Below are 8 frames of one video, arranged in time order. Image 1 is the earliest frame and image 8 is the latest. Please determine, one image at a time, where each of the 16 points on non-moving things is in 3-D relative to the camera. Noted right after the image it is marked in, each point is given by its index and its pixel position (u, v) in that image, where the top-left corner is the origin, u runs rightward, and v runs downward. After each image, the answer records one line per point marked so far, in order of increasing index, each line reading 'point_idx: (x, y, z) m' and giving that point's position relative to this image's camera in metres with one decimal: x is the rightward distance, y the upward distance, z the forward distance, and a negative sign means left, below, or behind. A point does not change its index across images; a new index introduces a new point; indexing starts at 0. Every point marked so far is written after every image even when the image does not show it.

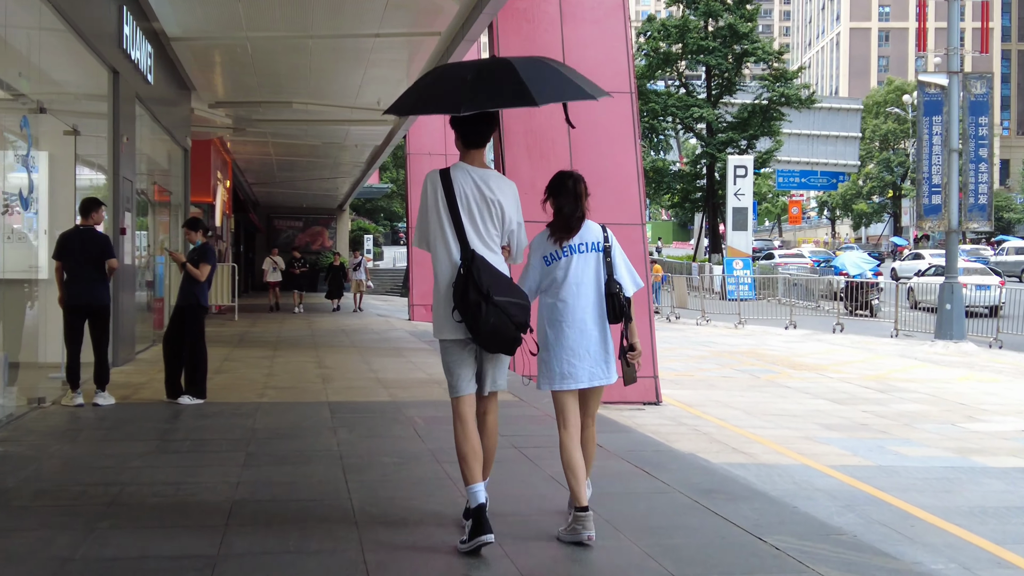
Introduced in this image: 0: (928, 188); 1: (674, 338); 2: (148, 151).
0: (+7.6, +1.8, +15.7) m
1: (+3.1, -1.0, +16.4) m
2: (-4.7, +1.8, +11.1) m
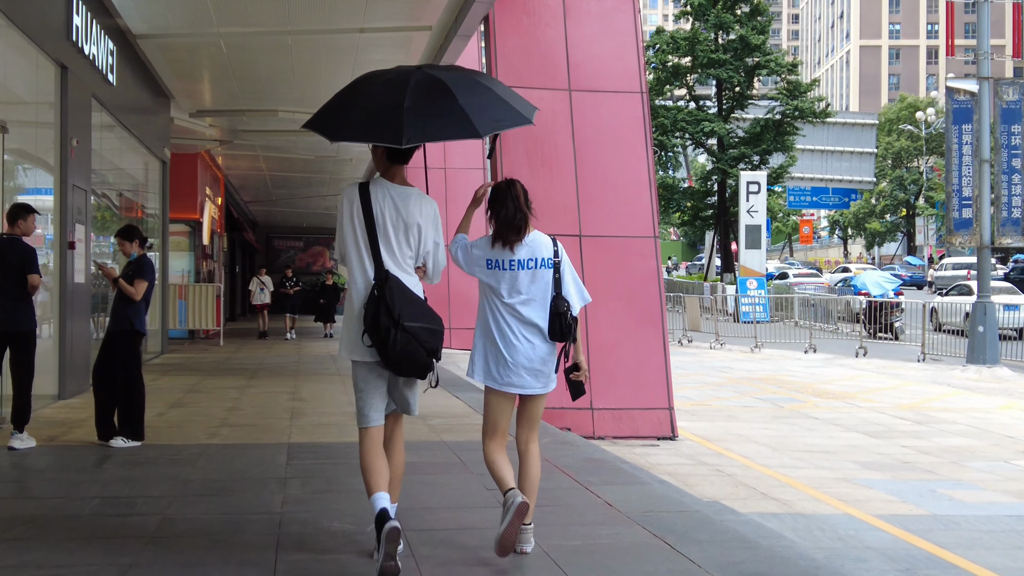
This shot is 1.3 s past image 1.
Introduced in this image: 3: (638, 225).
0: (+7.6, +1.5, +14.7) m
1: (+3.1, -1.3, +15.4) m
2: (-4.7, +1.5, +10.2) m
3: (+1.2, +0.6, +8.4) m
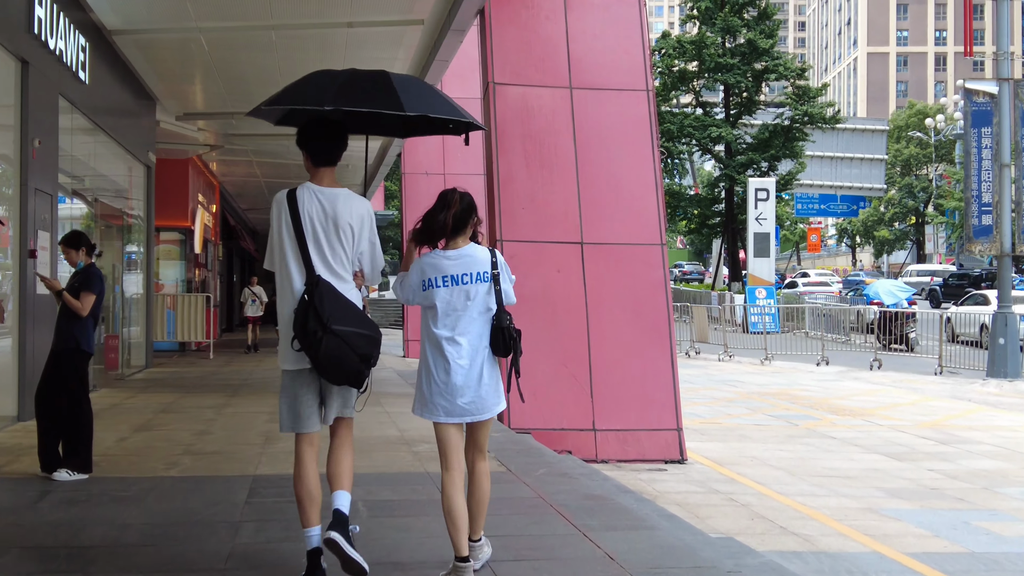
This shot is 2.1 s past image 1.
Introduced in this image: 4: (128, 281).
0: (+7.6, +1.3, +14.1) m
1: (+3.1, -1.5, +14.8) m
2: (-4.7, +1.4, +9.7) m
3: (+1.2, +0.5, +7.8) m
4: (-5.0, +0.1, +11.4) m
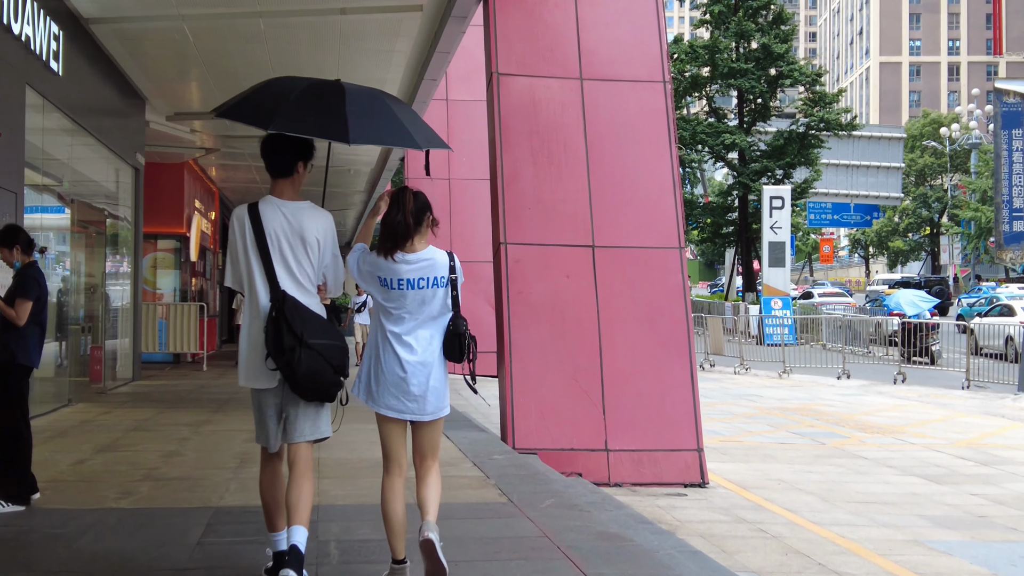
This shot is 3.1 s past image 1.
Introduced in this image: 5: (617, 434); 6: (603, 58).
0: (+7.7, +1.2, +13.5) m
1: (+3.3, -1.7, +14.1) m
2: (-4.6, +1.3, +9.2) m
3: (+1.2, +0.4, +7.2) m
4: (-5.0, 0.0, +10.8) m
5: (+0.8, -1.1, +6.8) m
6: (+0.8, +2.0, +7.5) m
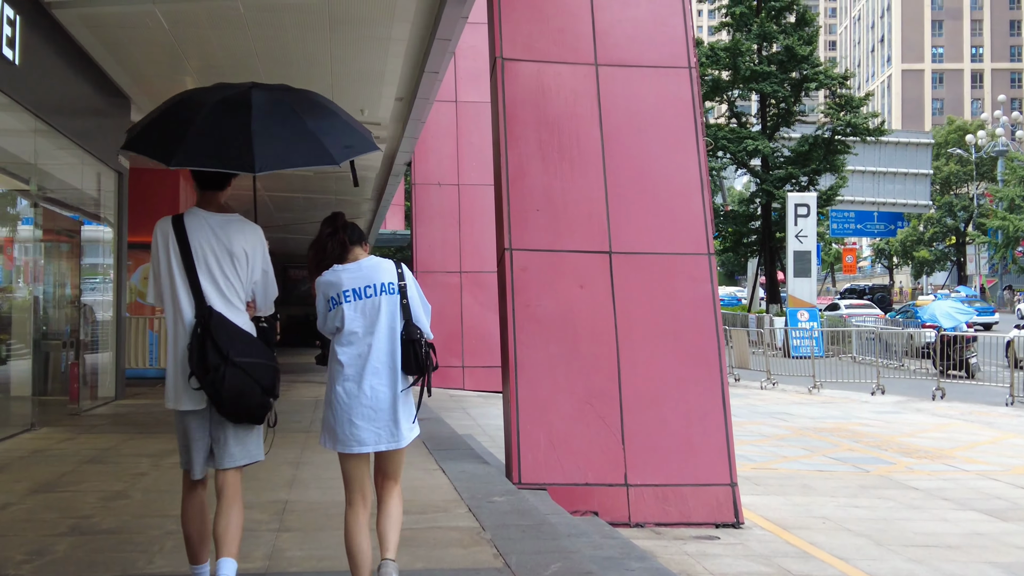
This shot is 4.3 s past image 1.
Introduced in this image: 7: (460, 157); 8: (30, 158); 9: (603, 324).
0: (+7.9, +1.0, +12.5) m
1: (+3.4, -1.8, +13.2) m
2: (-4.5, +1.2, +8.4) m
3: (+1.3, +0.4, +6.3) m
4: (-4.8, -0.2, +10.1) m
5: (+0.9, -1.2, +5.9) m
6: (+0.8, +1.9, +6.6) m
7: (-0.9, +2.2, +14.6) m
8: (-4.3, +1.2, +7.7) m
9: (+0.6, -0.3, +6.1) m
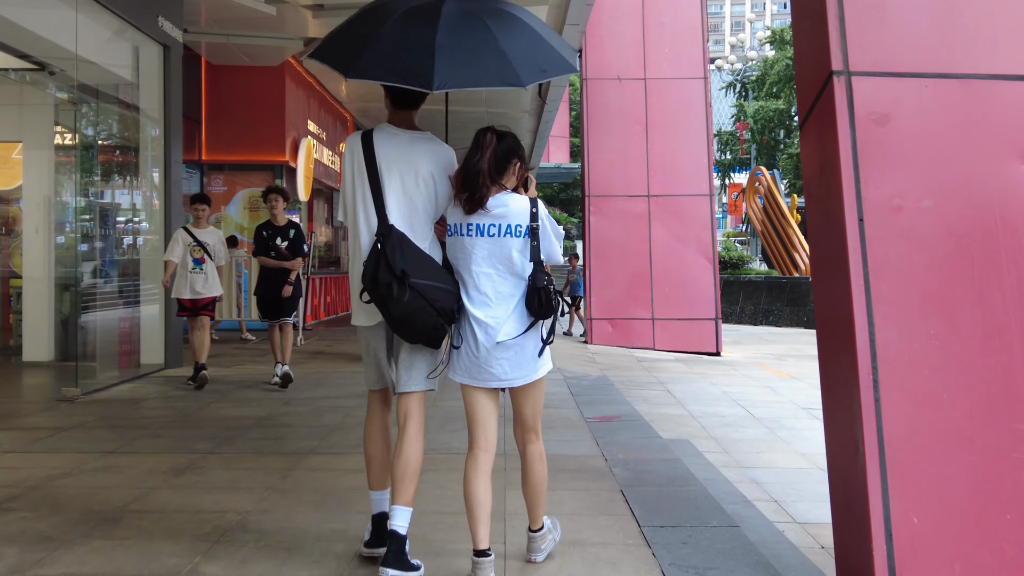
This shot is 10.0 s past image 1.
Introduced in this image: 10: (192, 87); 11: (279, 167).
0: (+8.1, +1.2, +13.3) m
1: (+3.6, -1.6, +14.0) m
2: (-4.3, +1.4, +9.2) m
3: (+1.5, +0.6, +7.1) m
4: (-4.6, +0.1, +10.9) m
5: (+1.0, -1.0, +6.7) m
6: (+1.0, +2.1, +7.4) m
7: (-0.7, +2.5, +15.4) m
8: (-4.1, +1.4, +8.5) m
9: (+0.8, -0.1, +6.9) m
10: (-4.8, +3.0, +12.9) m
11: (-3.6, +1.9, +13.4) m
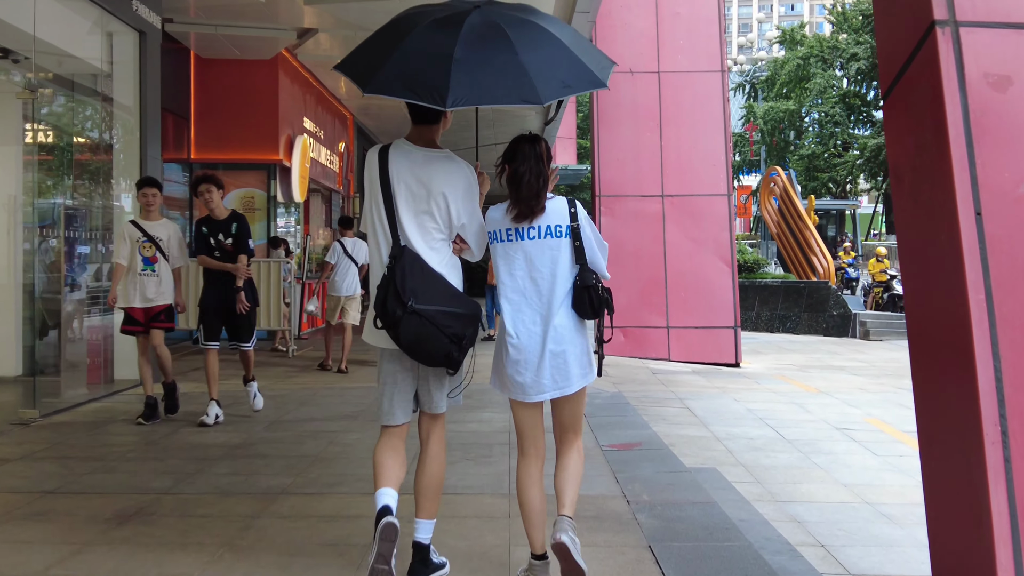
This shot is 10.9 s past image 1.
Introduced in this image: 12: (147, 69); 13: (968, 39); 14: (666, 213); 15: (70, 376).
0: (+8.2, +1.1, +12.5) m
1: (+3.7, -1.7, +13.3) m
2: (-4.3, +1.4, +8.5) m
3: (+1.5, +0.5, +6.4) m
4: (-4.6, 0.0, +10.2) m
5: (+1.1, -1.1, +6.0) m
6: (+1.1, +2.0, +6.7) m
7: (-0.6, +2.4, +14.7) m
8: (-4.1, +1.4, +7.8) m
9: (+0.9, -0.1, +6.2) m
10: (-4.7, +2.9, +12.2) m
11: (-3.5, +1.8, +12.8) m
12: (-3.6, +2.1, +8.5) m
13: (+1.2, +0.7, +2.3) m
14: (+2.1, +1.0, +11.8) m
15: (-3.7, -0.7, +7.3) m
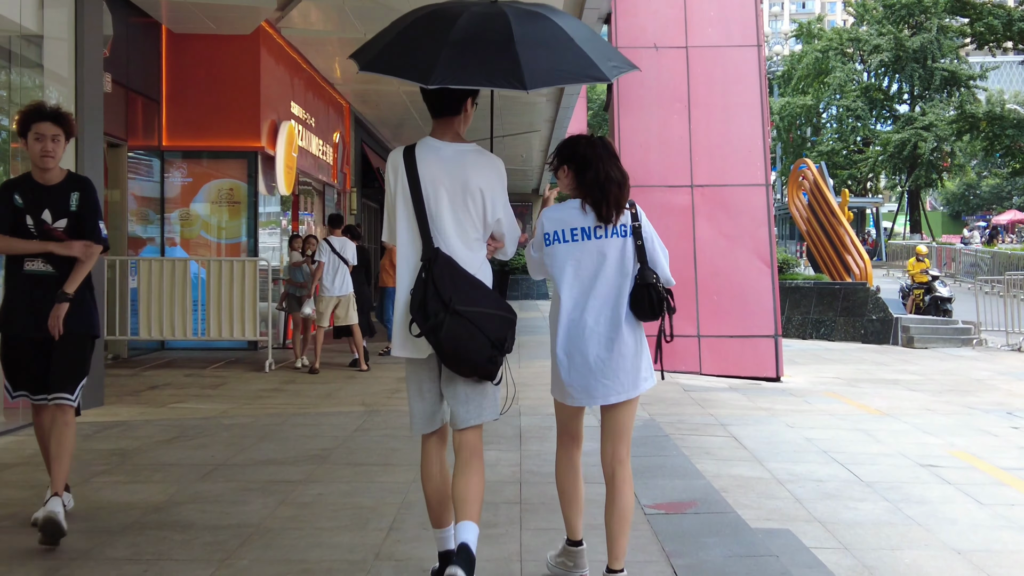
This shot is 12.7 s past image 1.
0: (+8.3, +1.1, +11.1) m
1: (+3.8, -1.7, +11.9) m
2: (-4.2, +1.3, +7.2) m
3: (+1.6, +0.4, +5.0) m
4: (-4.5, 0.0, +8.9) m
5: (+1.1, -1.1, +4.6) m
6: (+1.2, +2.0, +5.3) m
7: (-0.4, +2.3, +13.3) m
8: (-4.0, +1.3, +6.5) m
9: (+0.9, -0.2, +4.9) m
10: (-4.6, +2.9, +10.9) m
11: (-3.4, +1.8, +11.4) m
12: (-3.5, +2.1, +7.2) m
13: (+1.3, +0.6, +1.0) m
14: (+2.2, +1.0, +10.4) m
15: (-3.6, -0.8, +5.9) m
